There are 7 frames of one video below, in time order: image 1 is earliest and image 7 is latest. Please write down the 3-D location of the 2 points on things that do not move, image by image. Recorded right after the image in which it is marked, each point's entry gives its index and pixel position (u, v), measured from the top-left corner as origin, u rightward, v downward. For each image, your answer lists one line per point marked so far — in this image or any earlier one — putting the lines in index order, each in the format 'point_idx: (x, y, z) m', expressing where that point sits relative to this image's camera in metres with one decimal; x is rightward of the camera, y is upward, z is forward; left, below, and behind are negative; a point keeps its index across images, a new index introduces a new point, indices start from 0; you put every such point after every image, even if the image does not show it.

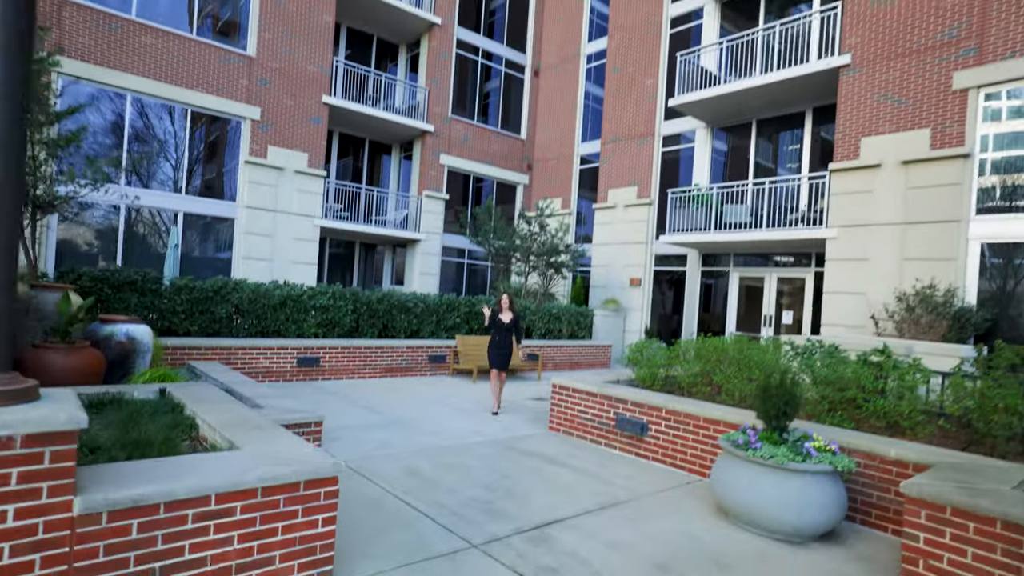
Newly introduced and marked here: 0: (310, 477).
0: (-1.0, -0.9, +3.1) m
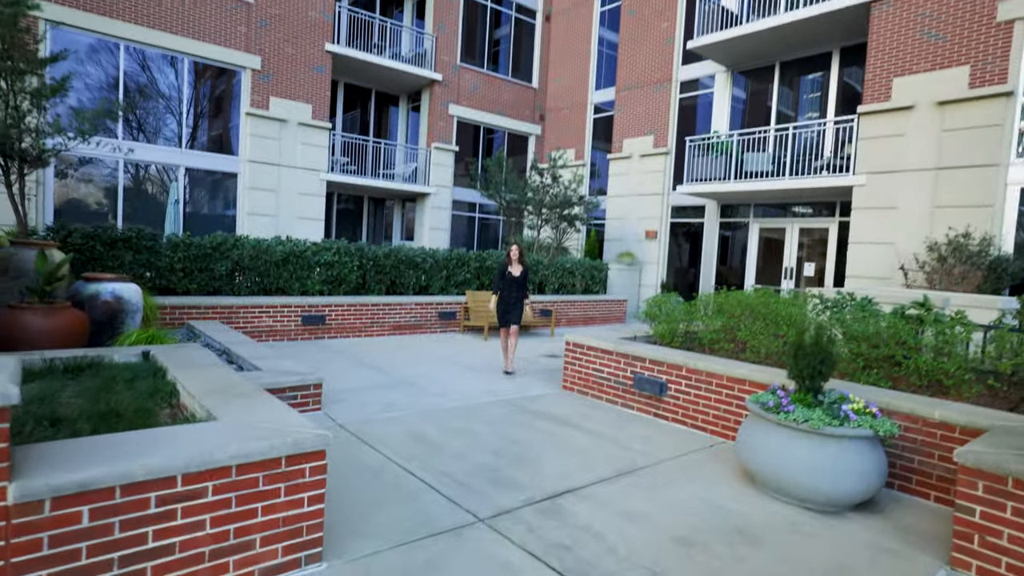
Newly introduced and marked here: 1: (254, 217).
0: (-1.0, -0.7, +2.7) m
1: (-6.1, +1.7, +14.6) m
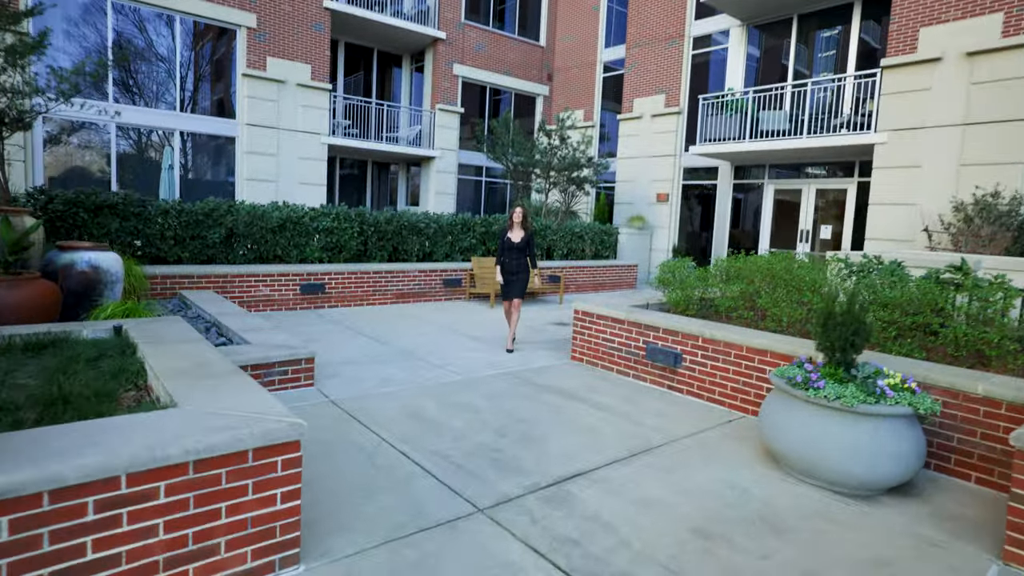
0: (-1.0, -0.6, +2.4) m
1: (-6.0, +2.4, +14.2) m
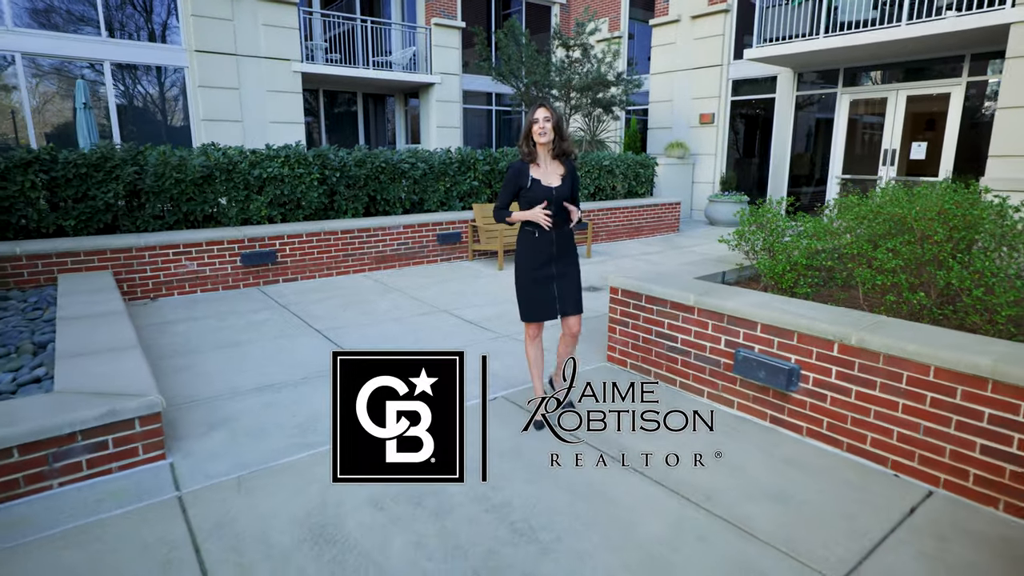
0: (-1.1, -0.9, +0.2) m
1: (-5.7, +3.2, +11.8) m
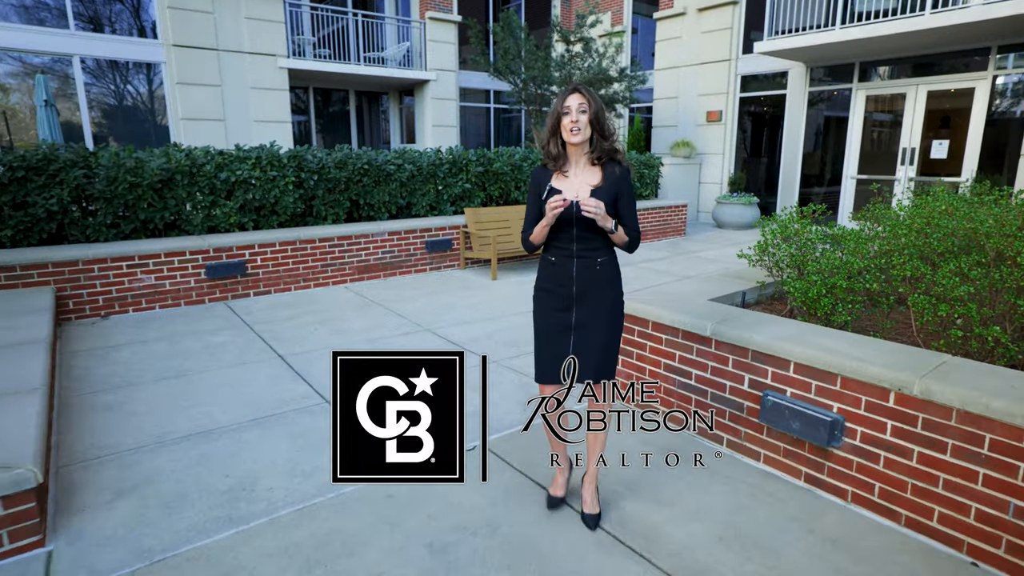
0: (-1.2, -1.0, -0.5) m
1: (-5.8, +3.0, +11.2) m
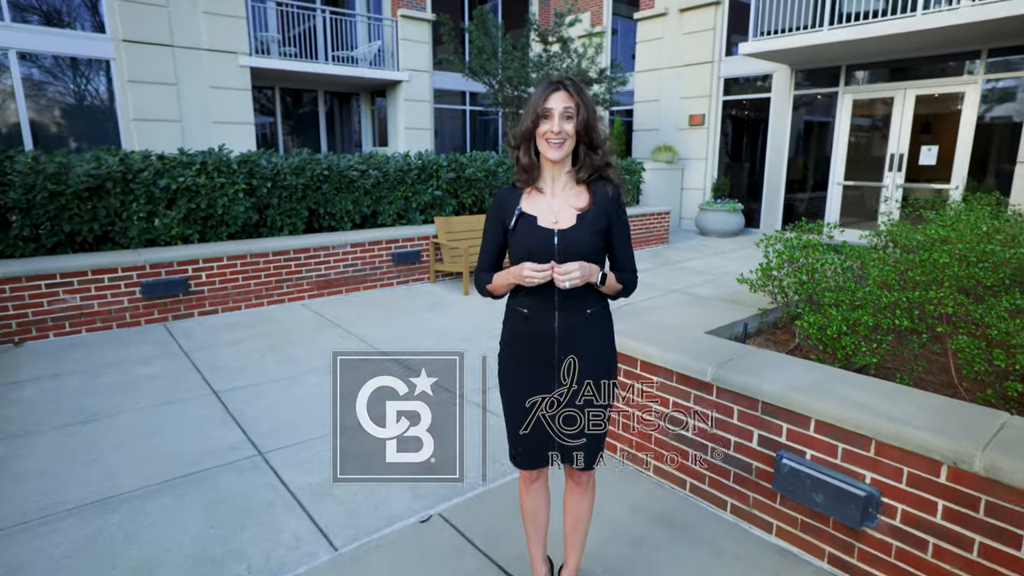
0: (-1.3, -1.2, -1.1) m
1: (-6.2, +2.8, +10.5) m
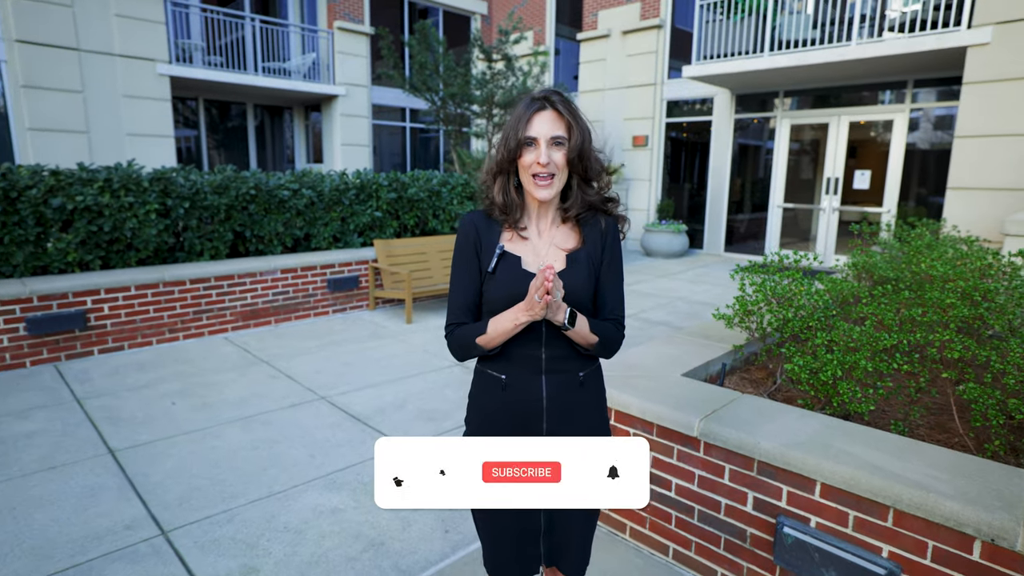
0: (-1.0, -1.3, -1.6) m
1: (-7.1, +2.4, +9.5) m
